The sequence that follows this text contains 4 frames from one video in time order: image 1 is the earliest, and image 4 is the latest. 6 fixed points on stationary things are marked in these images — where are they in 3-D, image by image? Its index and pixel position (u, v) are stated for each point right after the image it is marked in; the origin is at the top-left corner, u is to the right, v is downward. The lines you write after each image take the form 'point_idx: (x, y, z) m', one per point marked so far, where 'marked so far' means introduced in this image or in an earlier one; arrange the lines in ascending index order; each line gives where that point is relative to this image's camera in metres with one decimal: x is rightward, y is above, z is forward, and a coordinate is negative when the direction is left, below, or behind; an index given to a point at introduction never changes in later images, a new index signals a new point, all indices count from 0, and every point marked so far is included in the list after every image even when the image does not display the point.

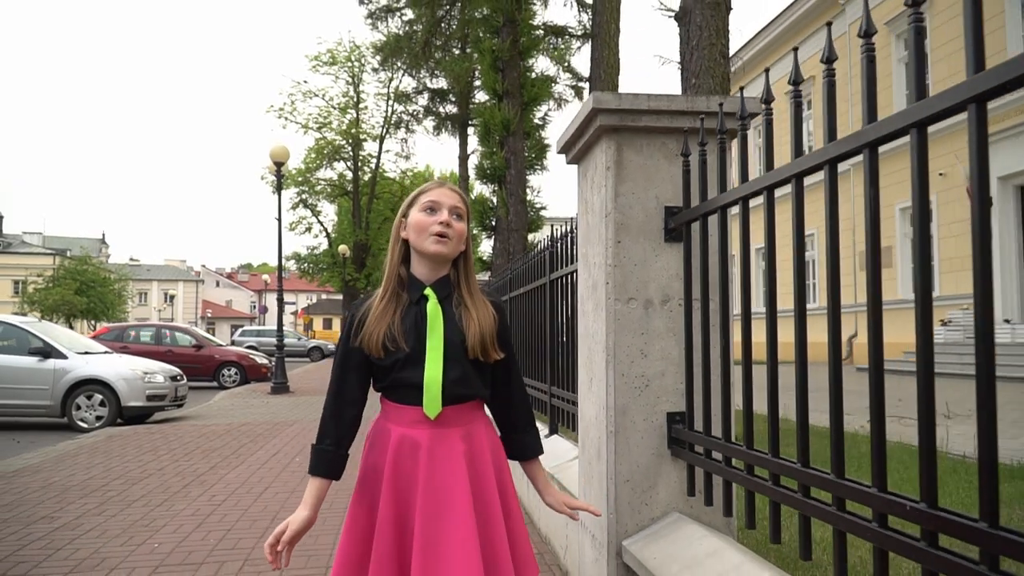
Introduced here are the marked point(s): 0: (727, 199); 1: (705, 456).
0: (+0.7, +0.3, +2.4) m
1: (+0.6, -0.6, +2.6) m
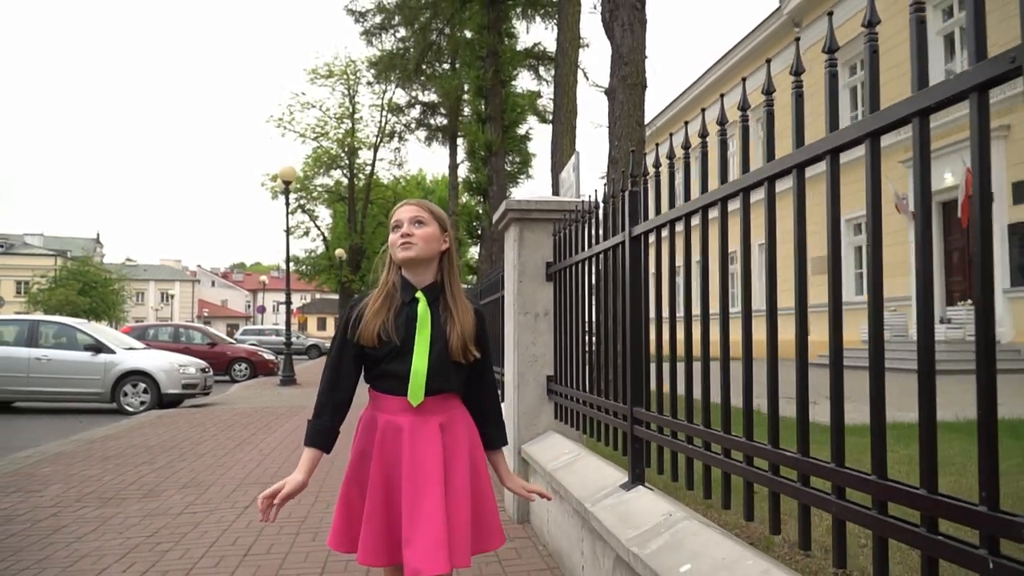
0: (+0.3, +0.2, +4.7) m
1: (+0.3, -0.7, +5.0) m
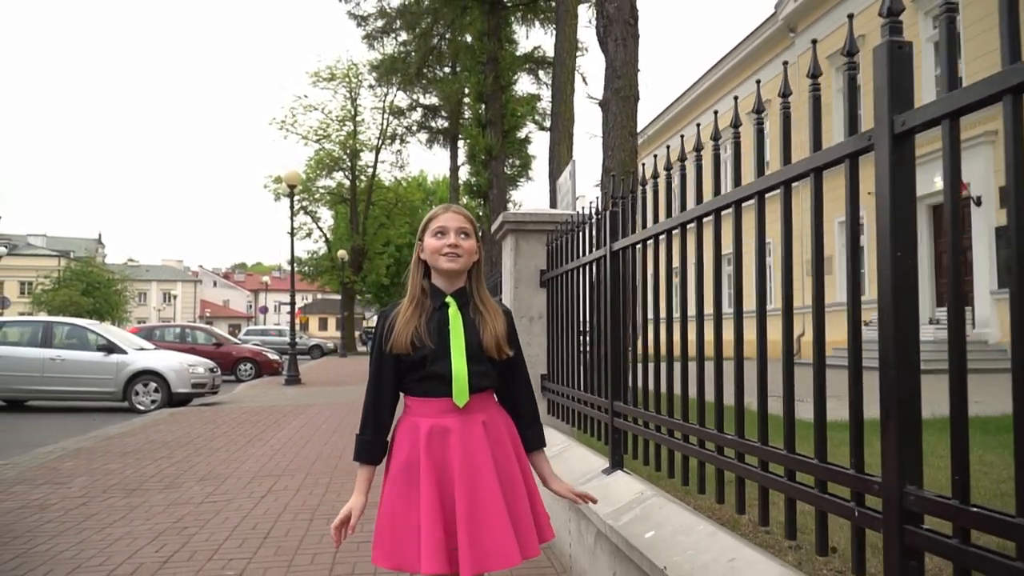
0: (+0.3, +0.1, +5.2) m
1: (+0.3, -0.7, +5.4) m
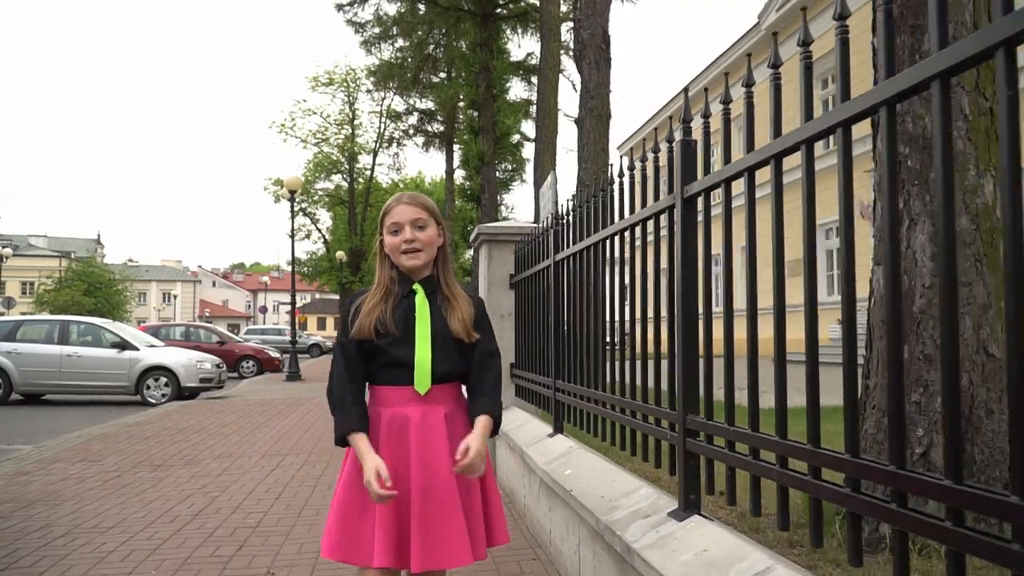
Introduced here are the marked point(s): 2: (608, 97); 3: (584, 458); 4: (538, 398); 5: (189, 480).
0: (+0.1, +0.1, +6.2) m
1: (+0.1, -0.7, +6.4) m
2: (+1.3, +2.6, +10.6) m
3: (+0.4, -0.8, +3.9) m
4: (+0.2, -0.8, +5.9) m
5: (-2.9, -1.7, +7.1) m
